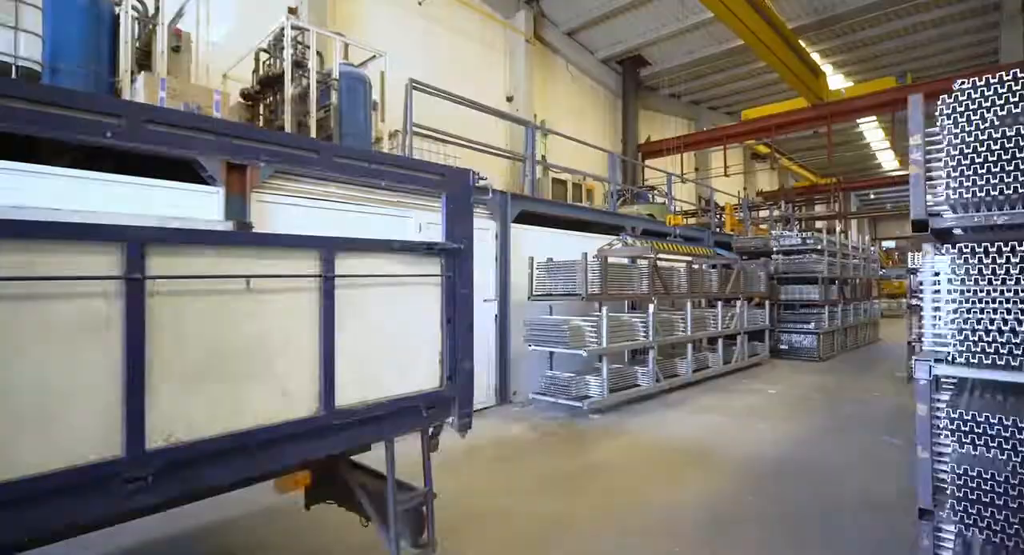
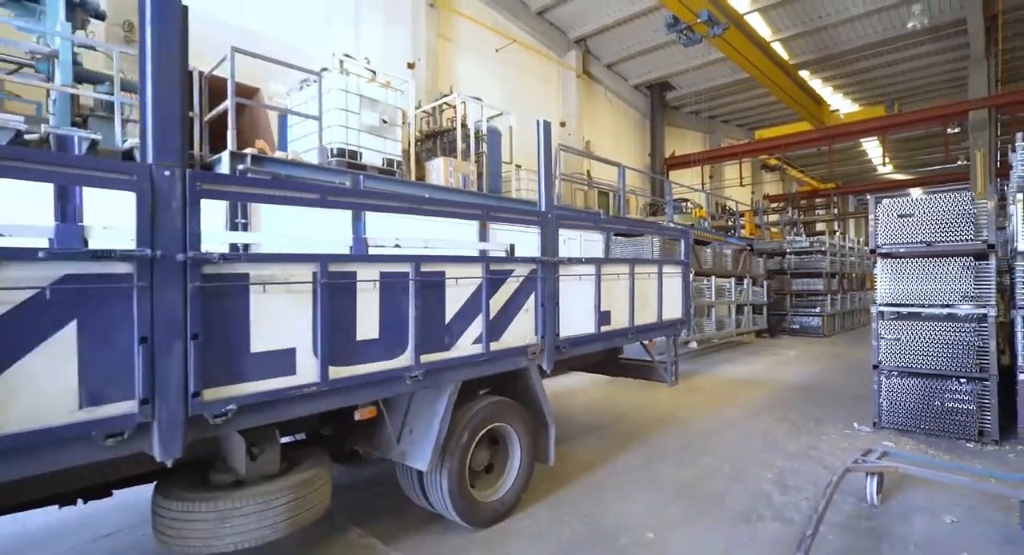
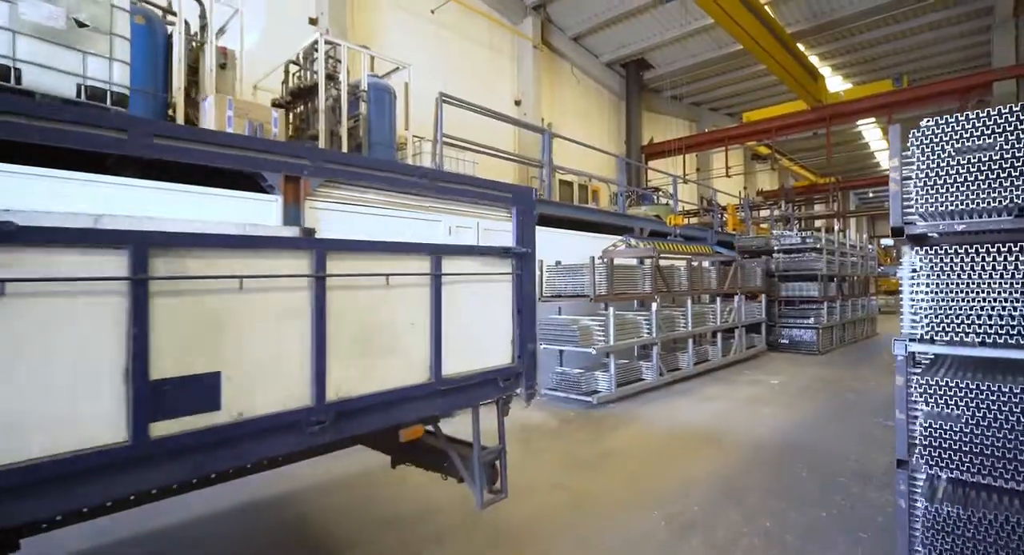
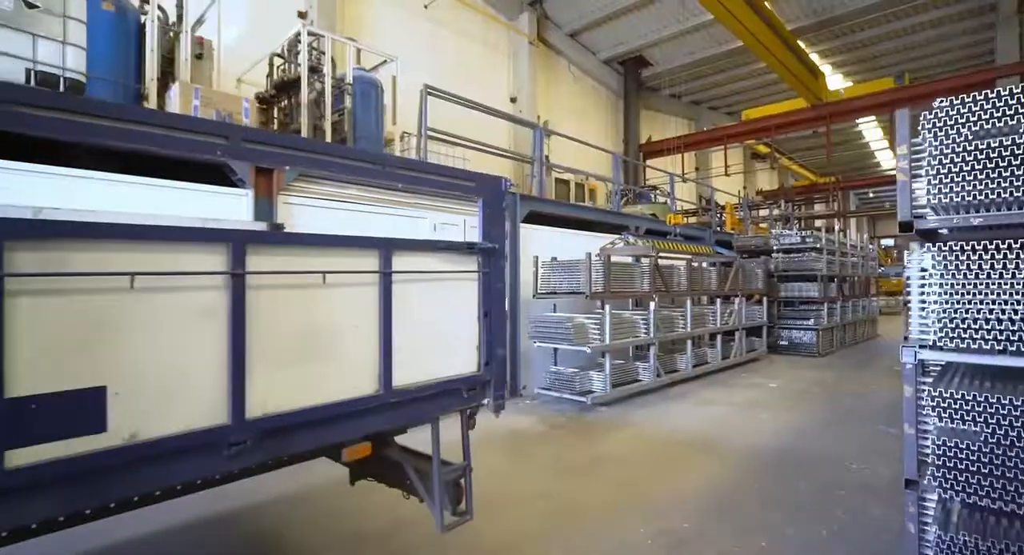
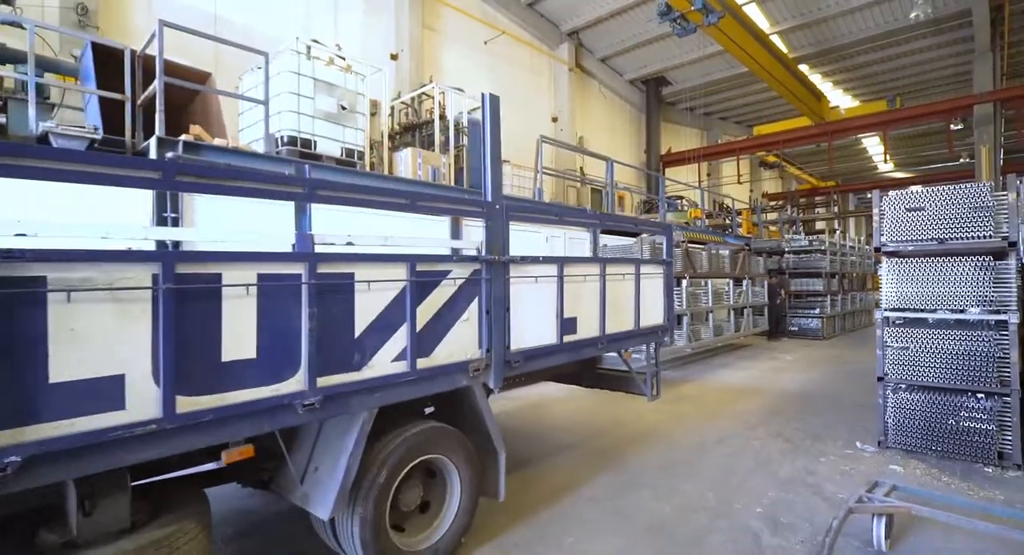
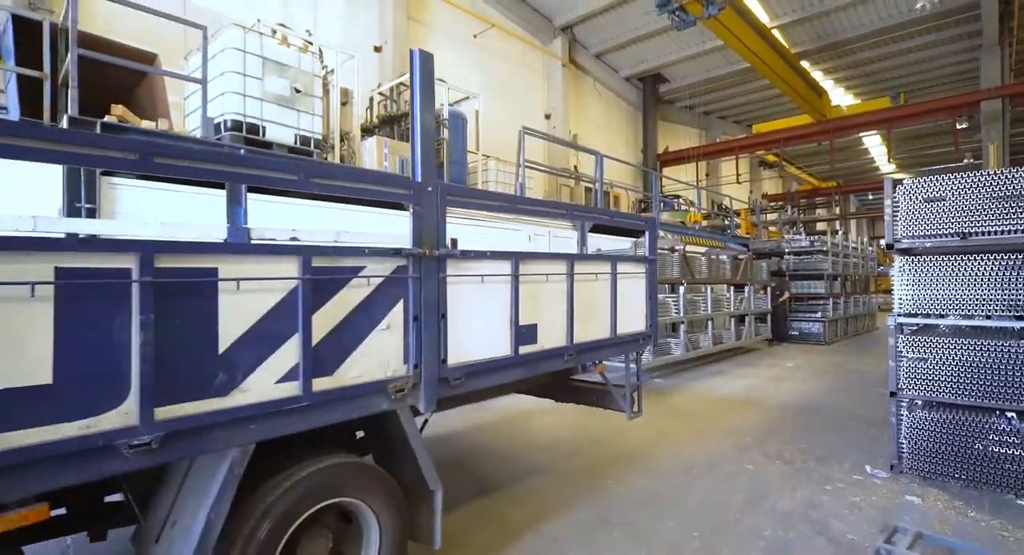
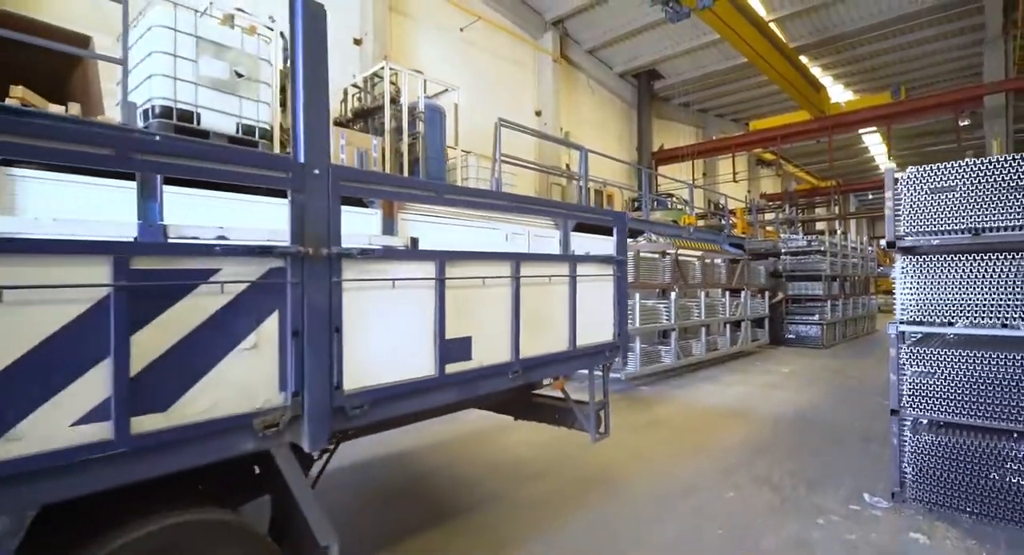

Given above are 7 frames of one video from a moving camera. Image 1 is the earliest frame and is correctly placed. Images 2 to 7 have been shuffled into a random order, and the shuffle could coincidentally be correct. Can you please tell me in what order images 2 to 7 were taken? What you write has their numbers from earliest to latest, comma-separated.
4, 3, 7, 6, 5, 2
